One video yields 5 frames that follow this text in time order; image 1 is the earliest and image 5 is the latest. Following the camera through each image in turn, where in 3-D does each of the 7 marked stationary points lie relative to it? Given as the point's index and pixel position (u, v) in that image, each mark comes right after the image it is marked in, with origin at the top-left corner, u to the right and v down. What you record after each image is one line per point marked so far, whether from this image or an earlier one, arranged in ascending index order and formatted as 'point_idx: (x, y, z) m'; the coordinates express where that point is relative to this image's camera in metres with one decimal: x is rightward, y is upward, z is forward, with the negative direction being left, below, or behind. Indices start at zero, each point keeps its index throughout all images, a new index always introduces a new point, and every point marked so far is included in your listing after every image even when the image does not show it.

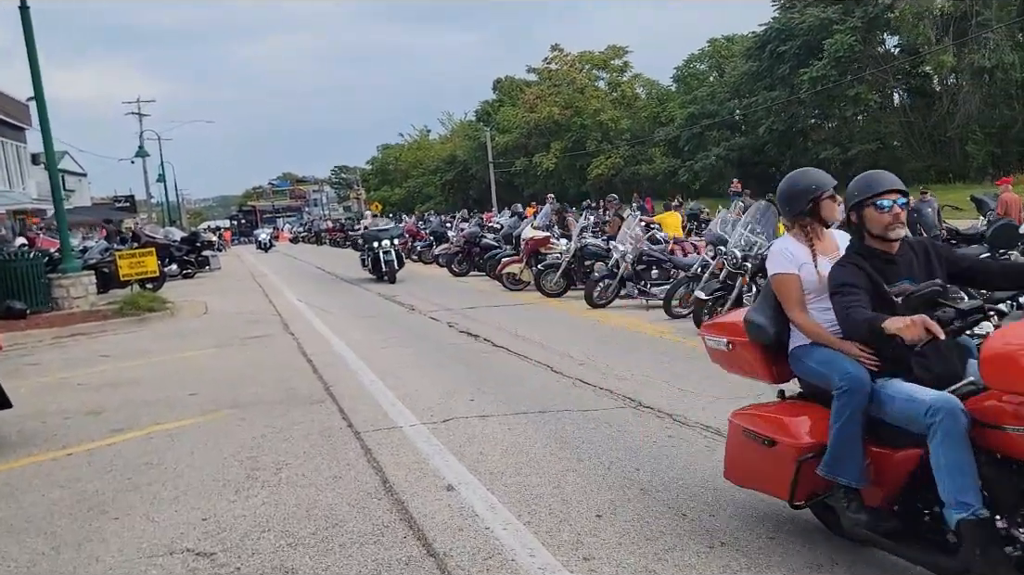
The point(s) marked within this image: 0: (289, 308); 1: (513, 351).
0: (-4.3, -0.4, +15.0) m
1: (0.0, -0.8, +9.9) m
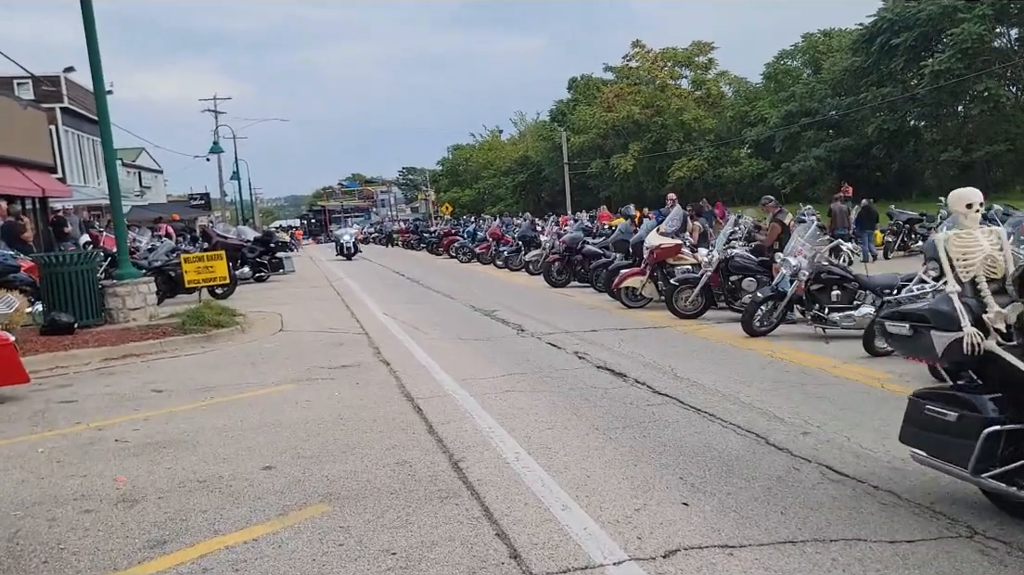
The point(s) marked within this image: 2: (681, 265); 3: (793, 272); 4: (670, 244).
0: (-2.2, -0.6, +12.7) m
1: (+1.6, -1.1, +7.3) m
2: (+3.0, +0.4, +14.1) m
3: (+3.7, +0.2, +10.5) m
4: (+2.8, +0.7, +13.8) m
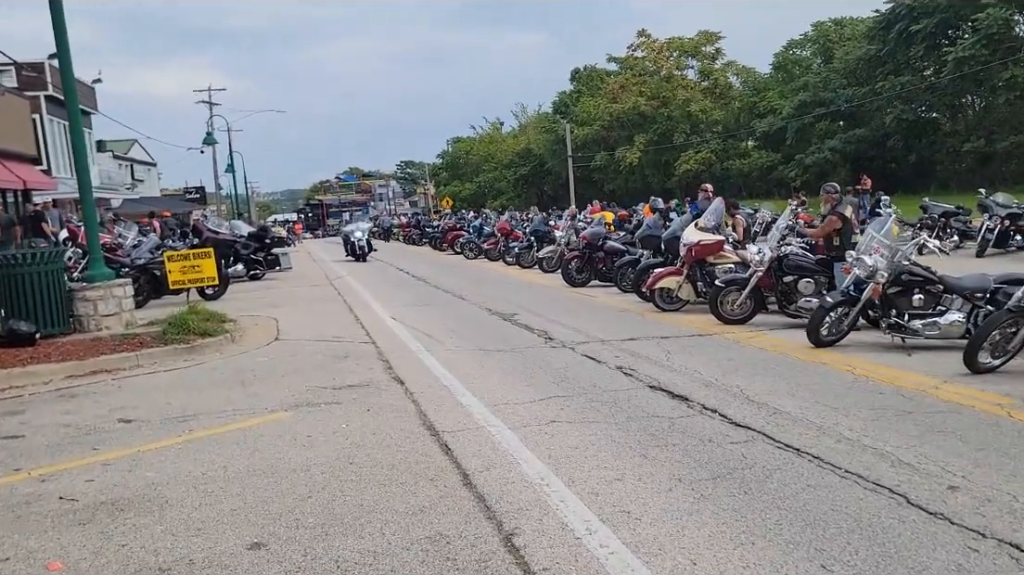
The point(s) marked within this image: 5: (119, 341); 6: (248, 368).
0: (-1.9, -0.6, +11.3) m
1: (+2.0, -1.1, +5.8) m
2: (+3.4, +0.4, +12.7) m
3: (+4.1, +0.2, +9.1) m
4: (+3.1, +0.7, +12.4) m
5: (-4.9, -0.7, +9.7) m
6: (-3.0, -0.9, +8.8) m
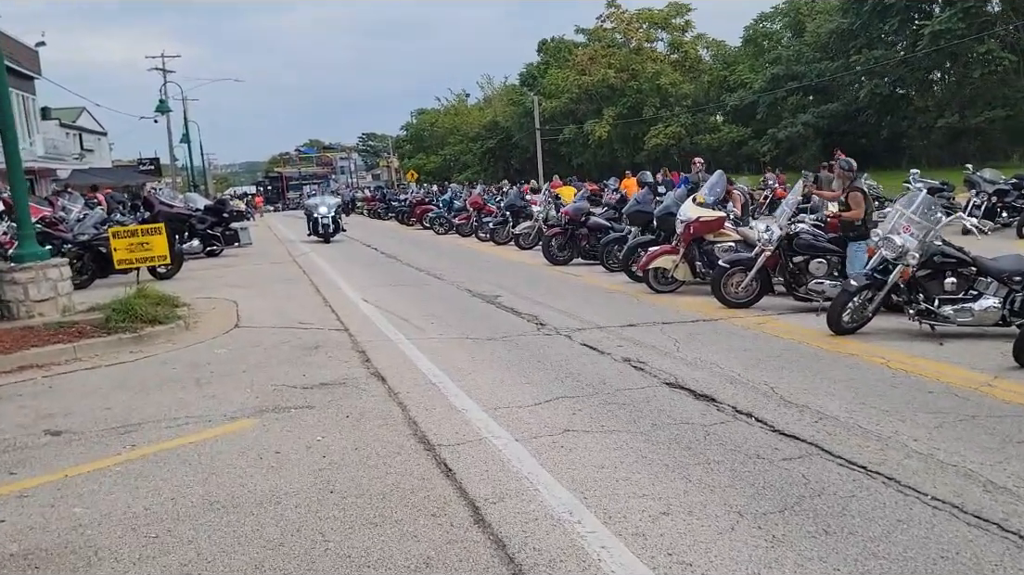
0: (-2.0, -0.4, +10.2) m
1: (+2.1, -1.1, +5.0) m
2: (+3.2, +0.7, +11.8) m
3: (+4.0, +0.3, +8.2) m
4: (+2.9, +1.0, +11.5) m
5: (-4.9, -0.5, +8.5) m
6: (-3.0, -0.7, +7.7) m
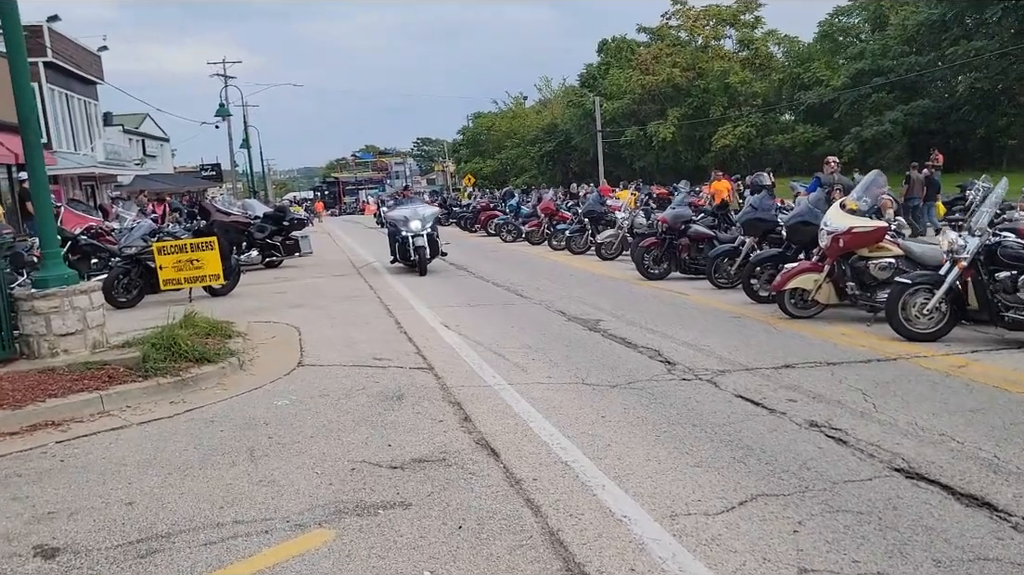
0: (-0.8, -0.7, +8.4) m
1: (+3.0, -1.4, +2.9) m
2: (+4.5, +0.4, +9.6) m
3: (+5.2, 0.0, +6.0) m
4: (+4.3, +0.7, +9.4) m
5: (-3.8, -0.7, +6.9) m
6: (-1.9, -1.0, +5.9) m
